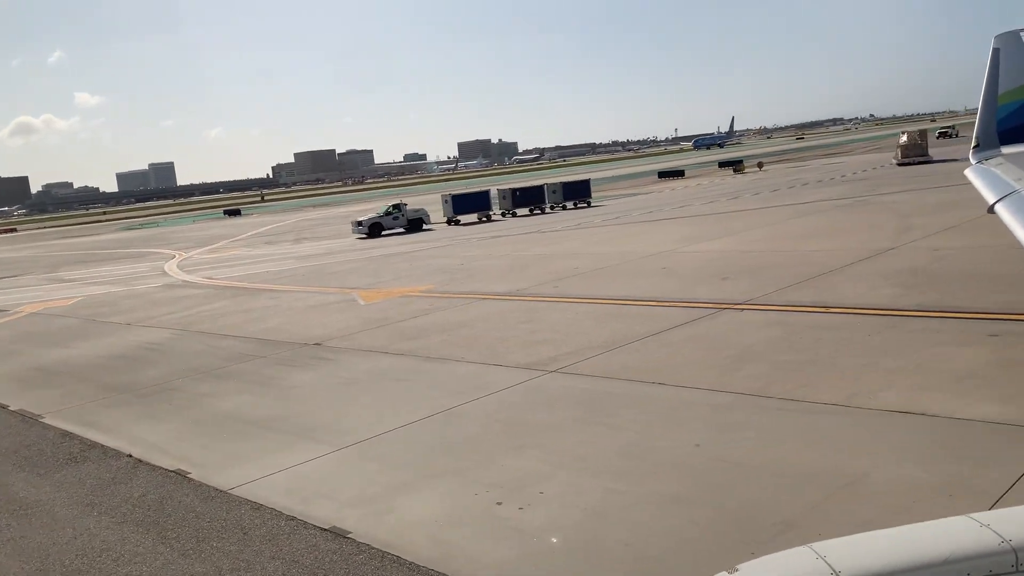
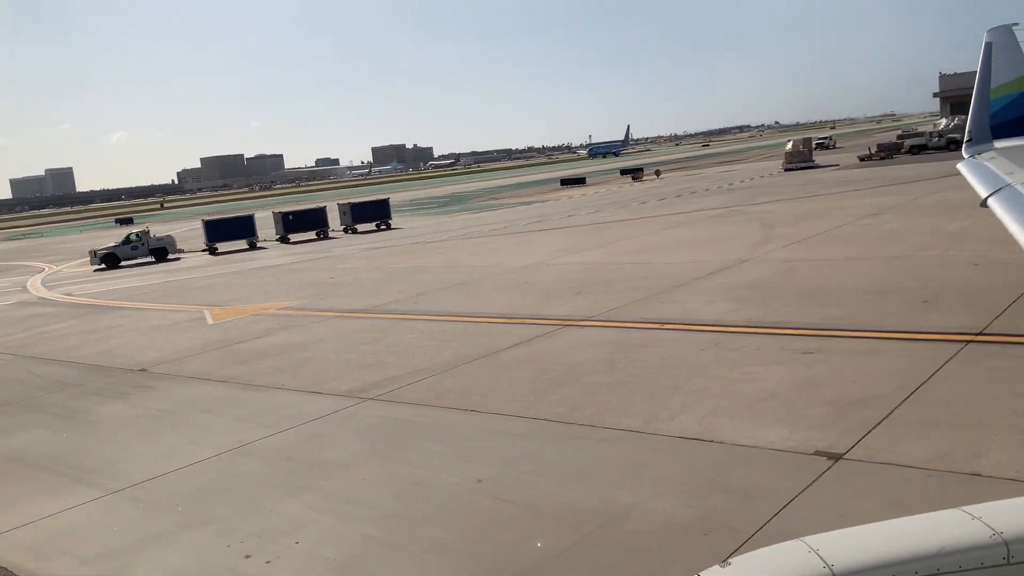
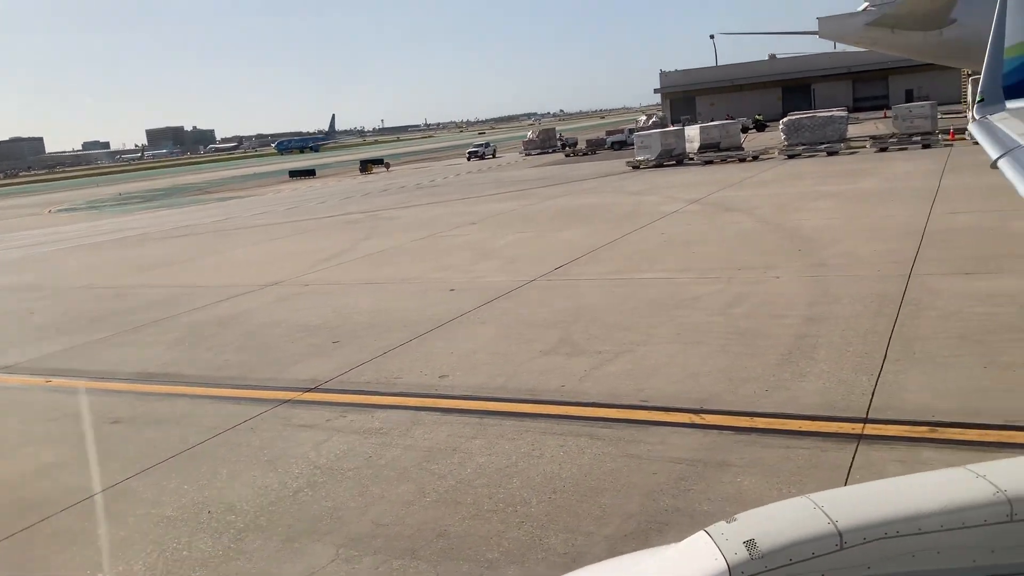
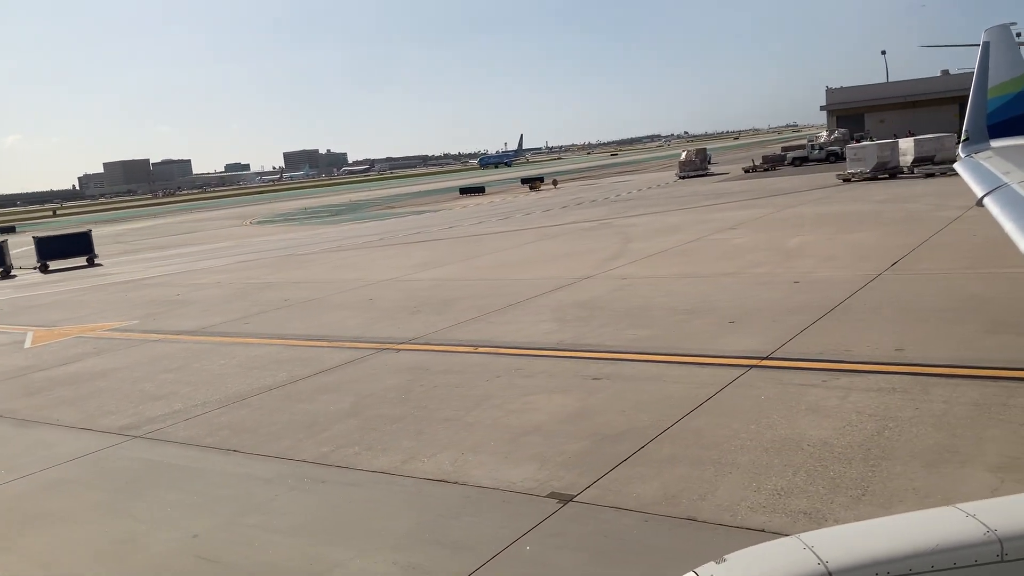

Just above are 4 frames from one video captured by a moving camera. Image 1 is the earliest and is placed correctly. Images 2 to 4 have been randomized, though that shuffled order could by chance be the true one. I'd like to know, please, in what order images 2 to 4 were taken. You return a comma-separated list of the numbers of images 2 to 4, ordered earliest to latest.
2, 4, 3
